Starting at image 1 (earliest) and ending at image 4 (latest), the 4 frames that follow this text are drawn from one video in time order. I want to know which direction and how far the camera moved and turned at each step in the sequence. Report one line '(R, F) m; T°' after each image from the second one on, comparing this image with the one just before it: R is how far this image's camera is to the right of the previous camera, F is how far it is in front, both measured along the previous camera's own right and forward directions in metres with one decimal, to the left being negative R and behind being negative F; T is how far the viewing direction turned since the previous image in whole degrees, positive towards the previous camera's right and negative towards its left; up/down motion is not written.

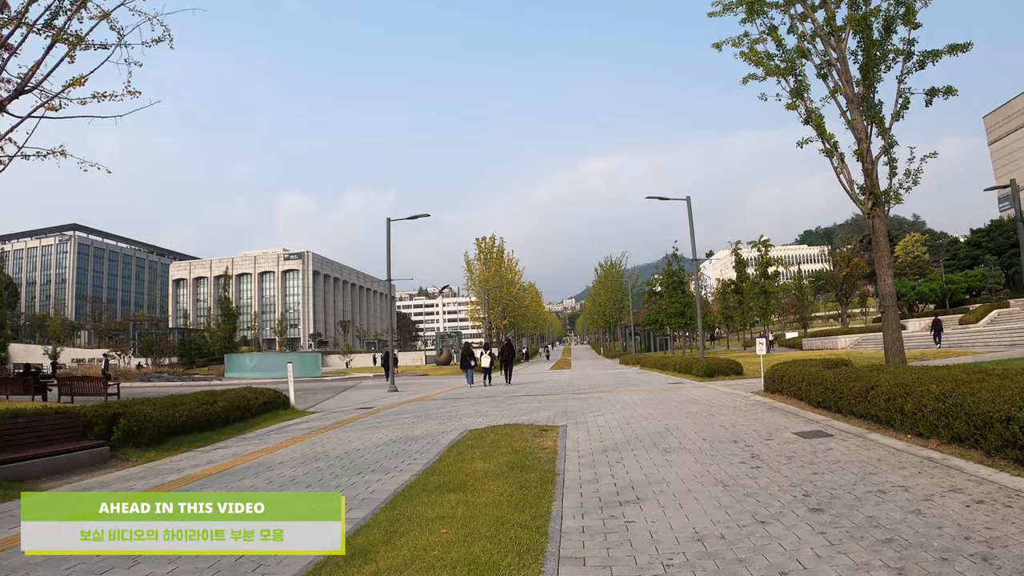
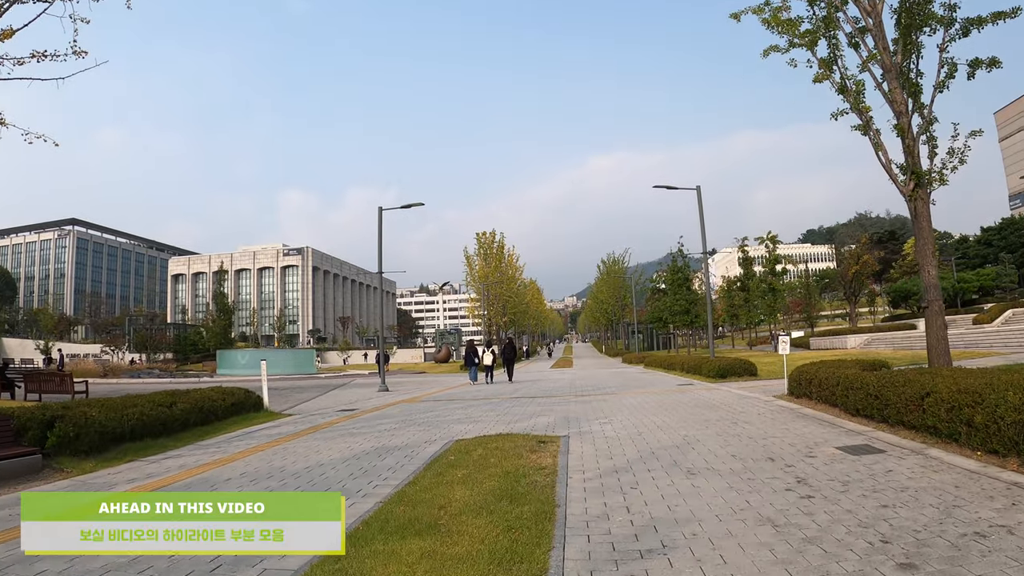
(+0.1, +1.5) m; 0°
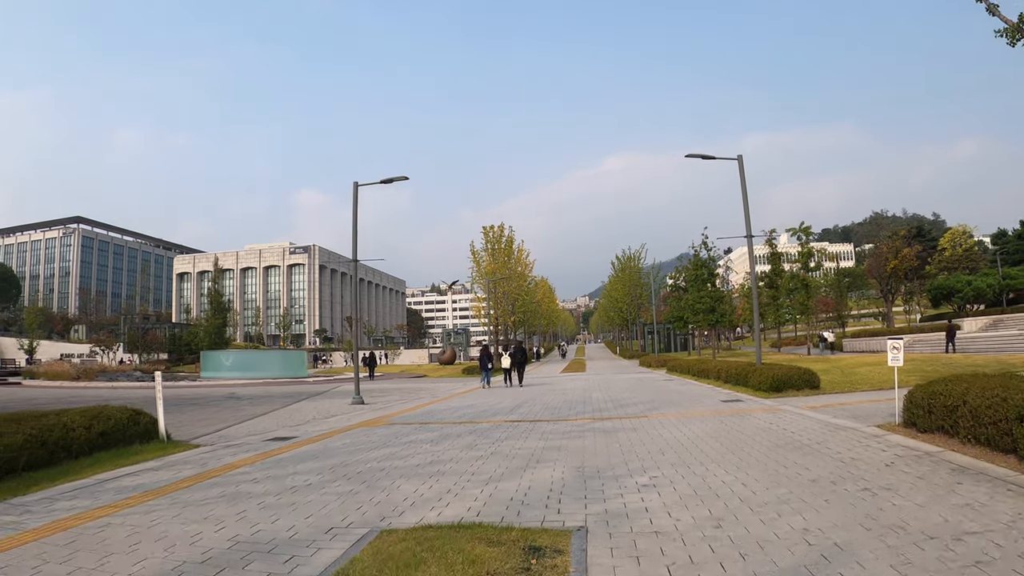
(+0.3, +4.0) m; -1°
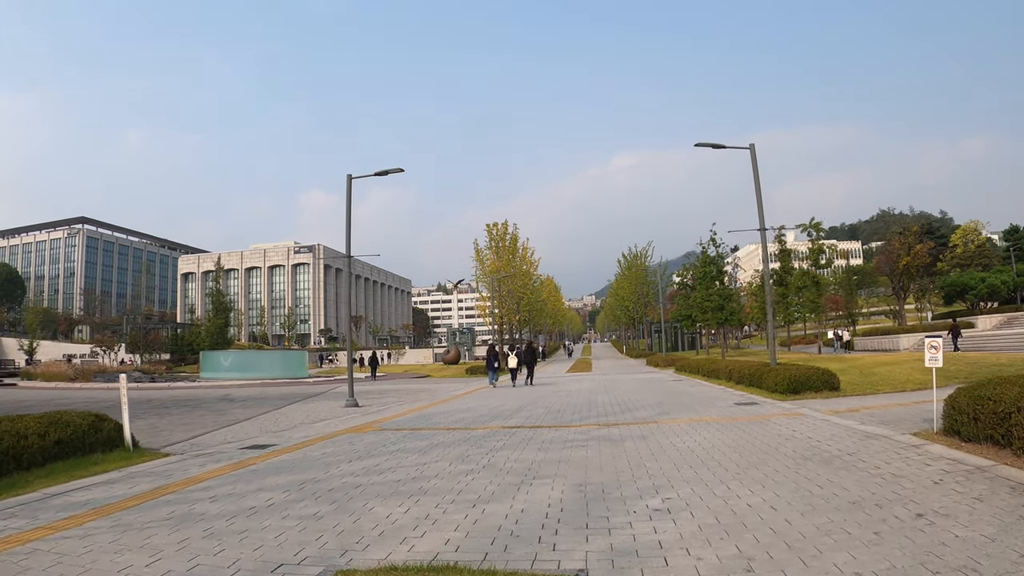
(+0.1, +0.9) m; -1°
